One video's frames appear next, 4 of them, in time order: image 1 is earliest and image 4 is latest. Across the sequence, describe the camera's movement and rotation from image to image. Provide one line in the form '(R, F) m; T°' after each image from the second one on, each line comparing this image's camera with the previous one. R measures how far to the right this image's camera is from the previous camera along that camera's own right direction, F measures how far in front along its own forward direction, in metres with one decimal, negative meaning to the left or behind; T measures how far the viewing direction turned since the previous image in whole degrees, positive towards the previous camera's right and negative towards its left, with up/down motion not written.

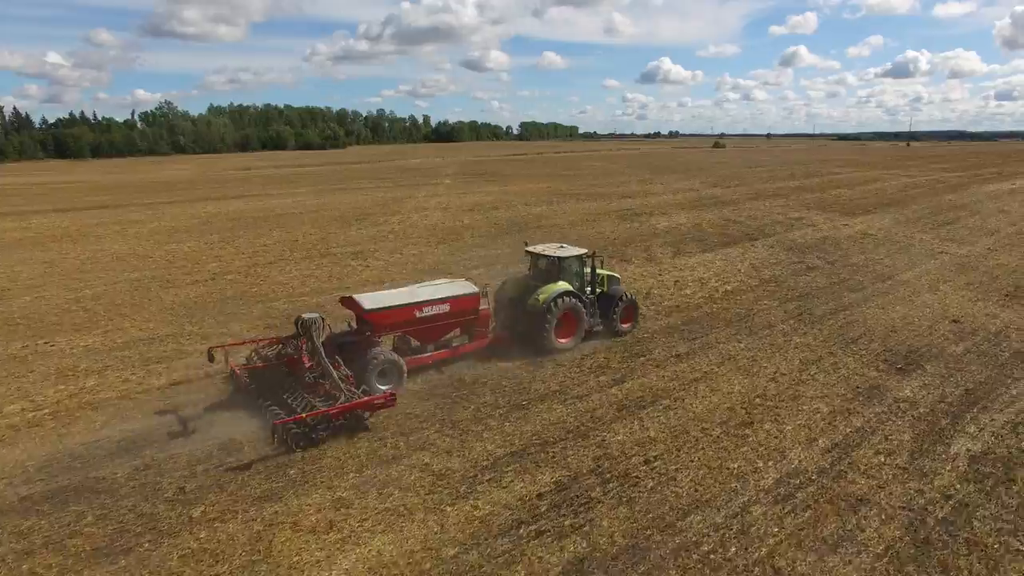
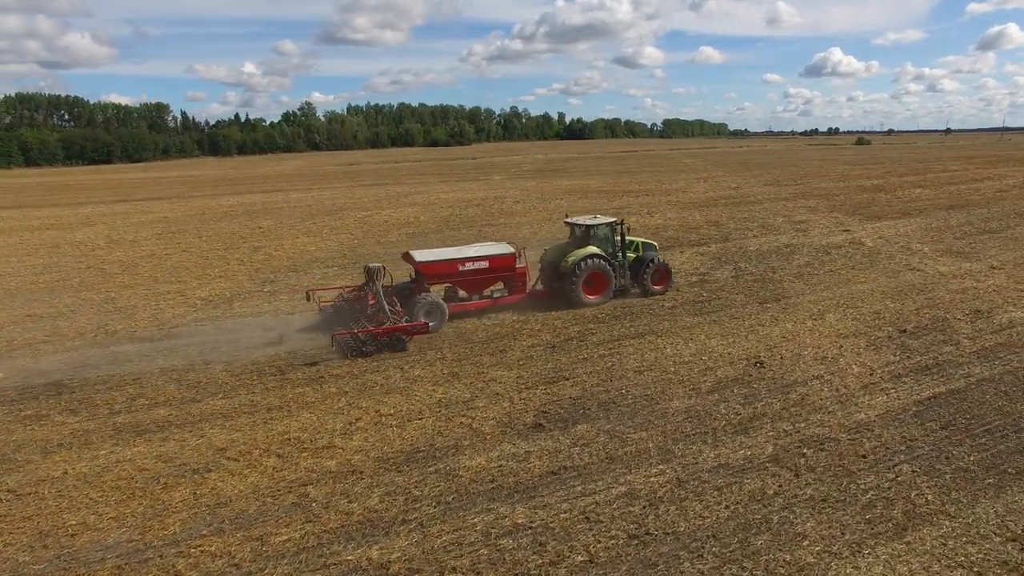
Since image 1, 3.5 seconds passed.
(+8.3, +3.2) m; -15°
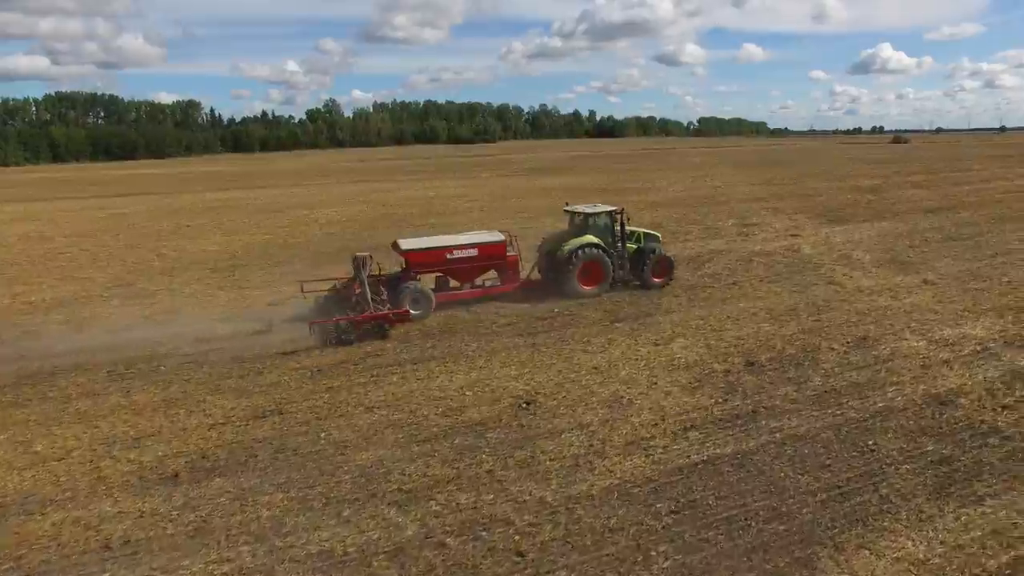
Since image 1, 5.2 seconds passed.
(+4.1, +1.9) m; -4°
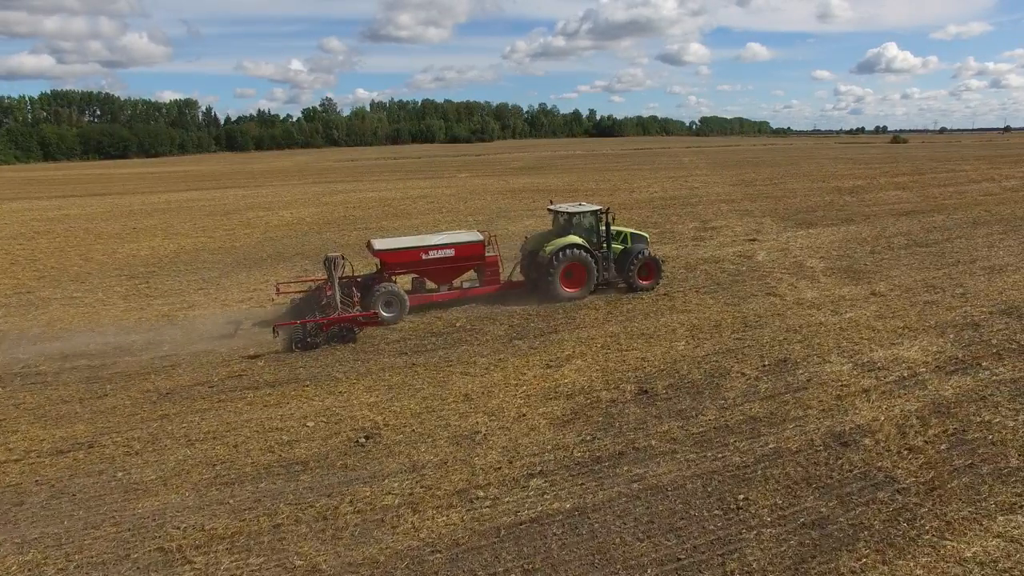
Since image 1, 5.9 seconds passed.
(+1.7, +1.0) m; -1°
